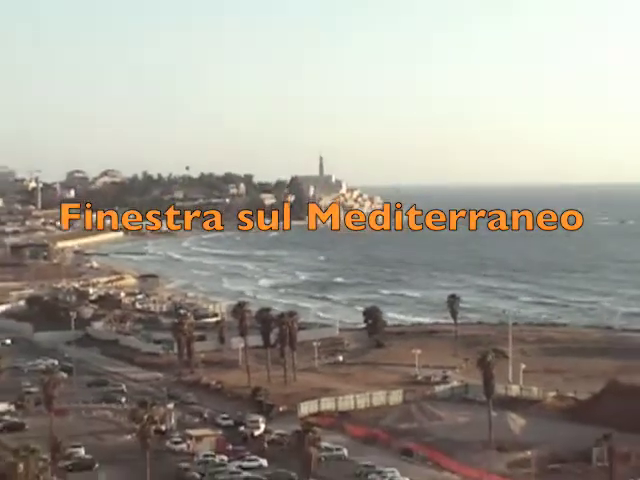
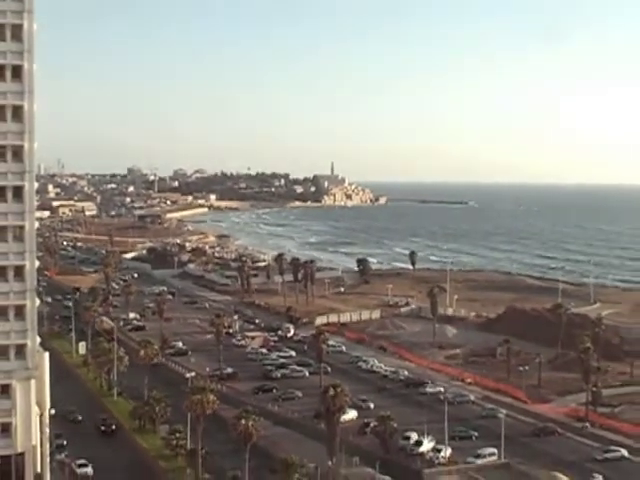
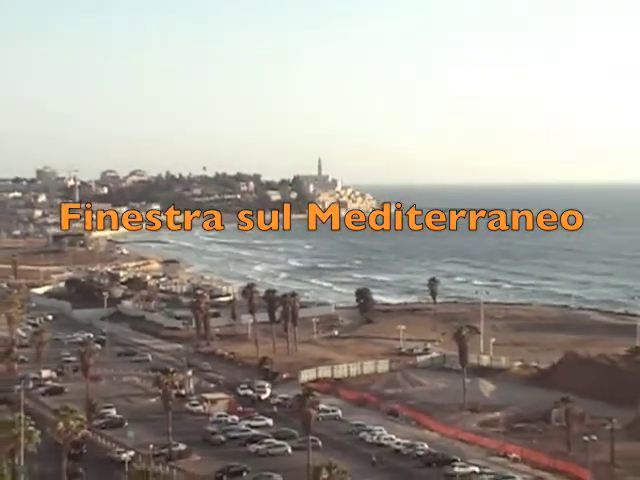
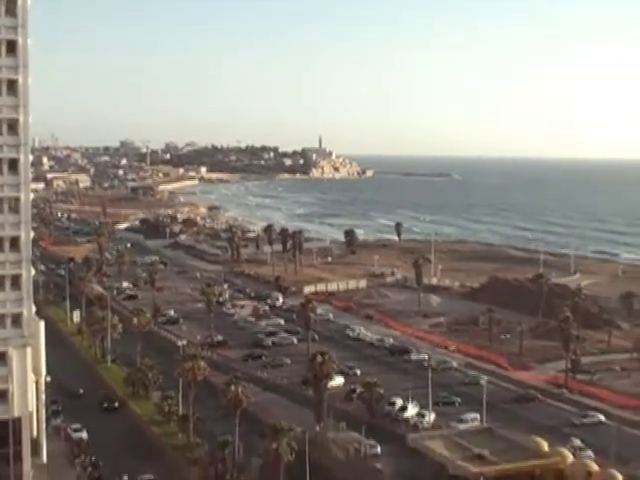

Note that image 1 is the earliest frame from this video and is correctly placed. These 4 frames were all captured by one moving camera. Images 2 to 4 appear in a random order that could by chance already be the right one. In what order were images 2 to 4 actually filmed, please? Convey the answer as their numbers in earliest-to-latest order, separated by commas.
3, 2, 4
